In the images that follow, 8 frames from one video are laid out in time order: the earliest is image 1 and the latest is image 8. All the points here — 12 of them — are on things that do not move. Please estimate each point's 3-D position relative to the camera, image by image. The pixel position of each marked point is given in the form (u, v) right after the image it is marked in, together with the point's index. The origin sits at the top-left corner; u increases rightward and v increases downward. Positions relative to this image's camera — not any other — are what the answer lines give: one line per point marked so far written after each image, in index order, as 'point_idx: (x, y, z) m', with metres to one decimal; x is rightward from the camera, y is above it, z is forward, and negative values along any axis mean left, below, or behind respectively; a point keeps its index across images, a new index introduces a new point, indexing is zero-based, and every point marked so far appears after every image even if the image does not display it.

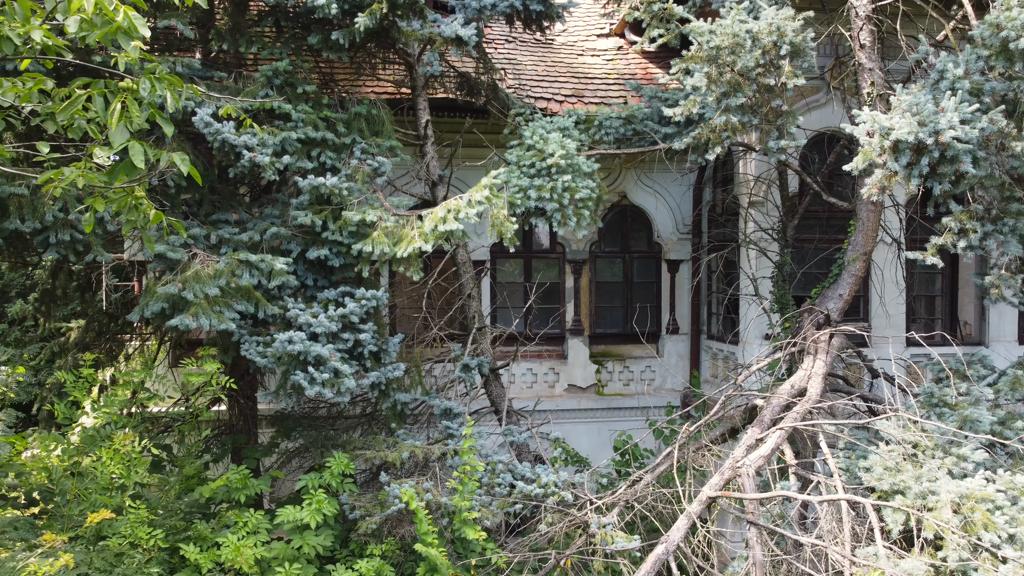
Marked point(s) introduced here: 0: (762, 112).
0: (+1.8, +1.3, +5.3) m
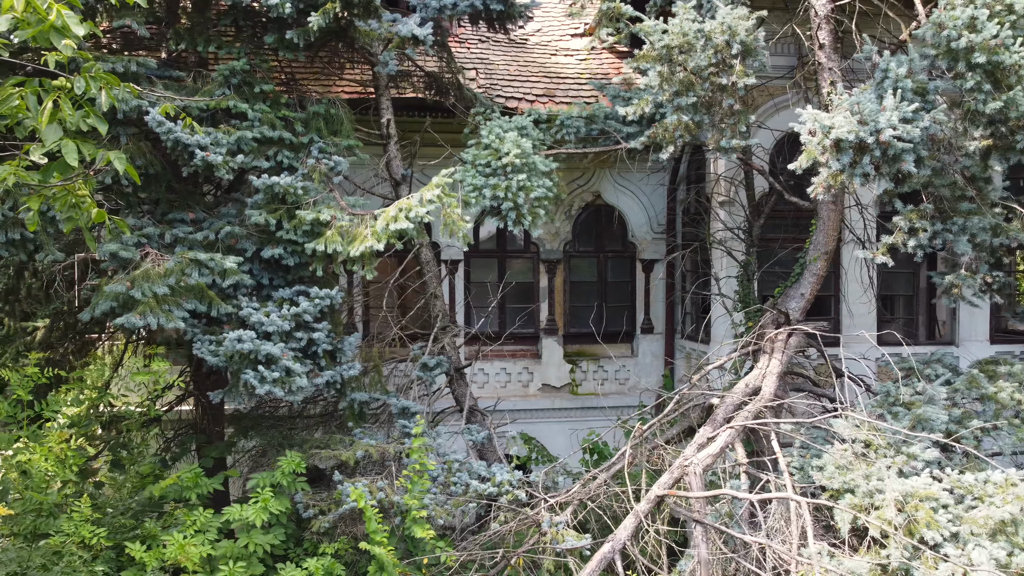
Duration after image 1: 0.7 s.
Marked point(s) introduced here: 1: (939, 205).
0: (+1.5, +1.3, +5.3) m
1: (+2.9, +0.6, +5.1) m
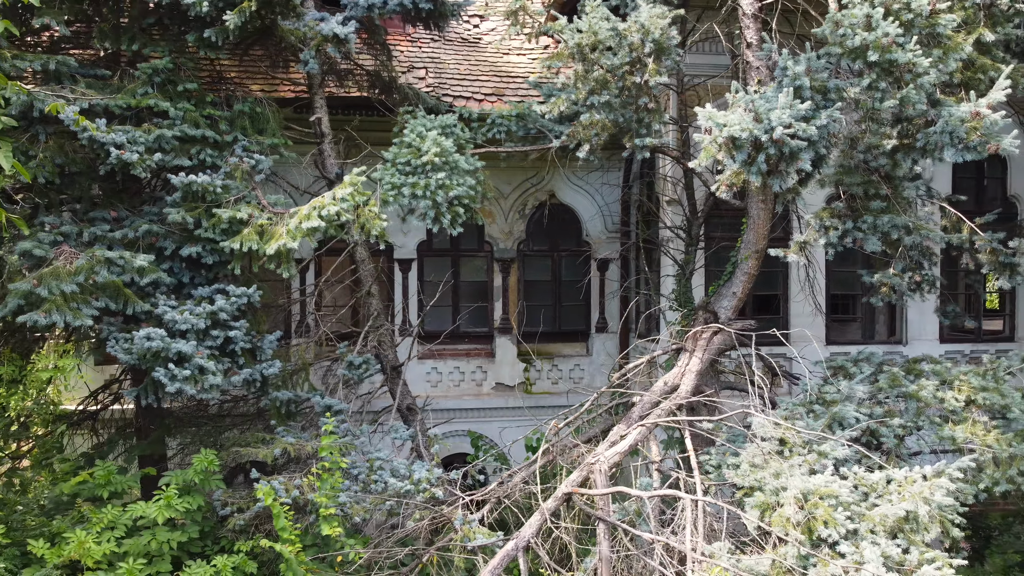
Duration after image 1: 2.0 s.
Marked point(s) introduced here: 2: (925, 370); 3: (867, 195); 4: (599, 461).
0: (+0.9, +1.3, +5.3) m
1: (+2.3, +0.6, +5.1) m
2: (+3.4, -0.7, +5.9) m
3: (+2.4, +0.6, +5.0) m
4: (+0.6, -1.1, +4.7) m
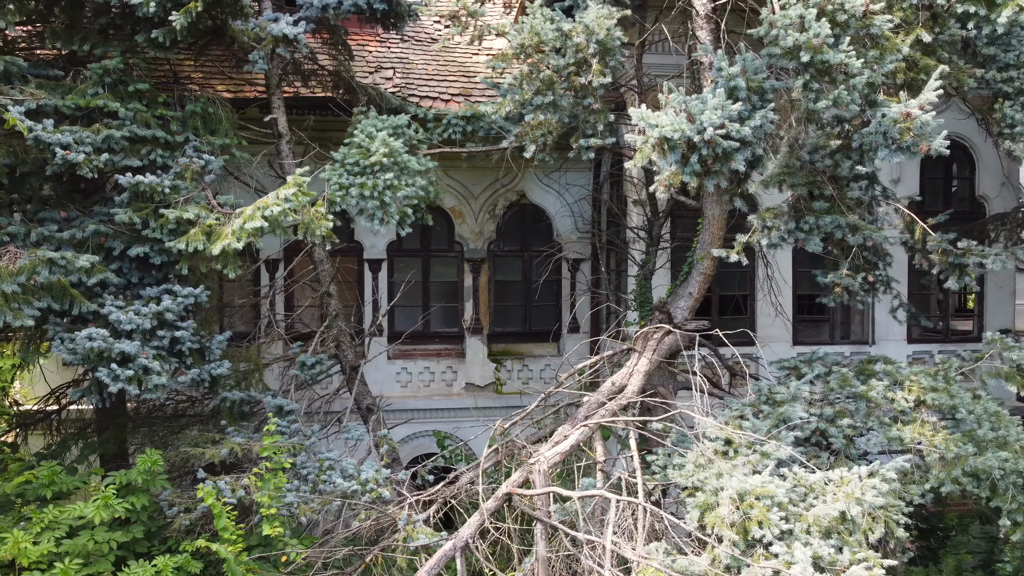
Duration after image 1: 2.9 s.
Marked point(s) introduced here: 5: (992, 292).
0: (+0.5, +1.3, +5.3) m
1: (+2.0, +0.6, +5.1) m
2: (+3.0, -0.7, +5.9) m
3: (+2.0, +0.6, +5.0) m
4: (+0.2, -1.1, +4.7) m
5: (+5.9, 0.0, +9.0) m
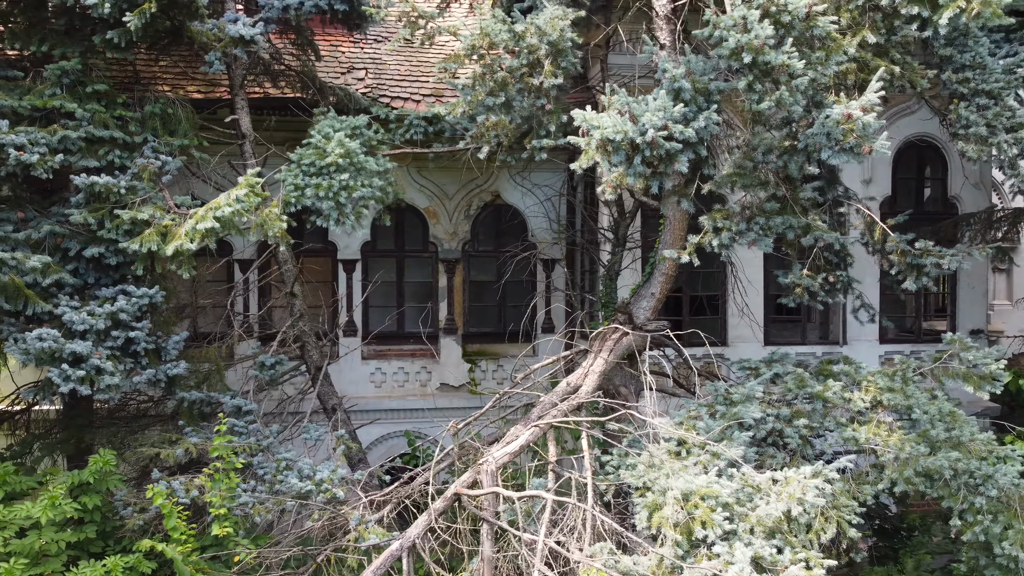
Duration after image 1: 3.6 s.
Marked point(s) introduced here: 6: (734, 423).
0: (+0.2, +1.3, +5.4) m
1: (+1.6, +0.6, +5.1) m
2: (+2.6, -0.7, +5.9) m
3: (+1.7, +0.6, +5.0) m
4: (-0.1, -1.1, +4.8) m
5: (+5.6, 0.0, +9.0) m
6: (+1.6, -1.0, +5.4) m
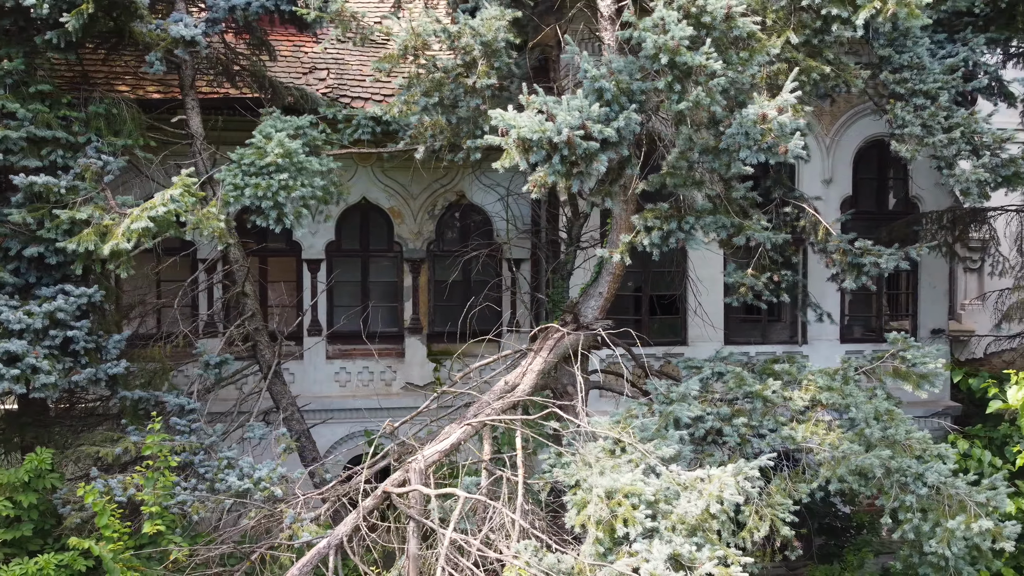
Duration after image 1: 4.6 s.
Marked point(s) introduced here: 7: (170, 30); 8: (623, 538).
0: (-0.3, +1.3, +5.4) m
1: (+1.2, +0.6, +5.1) m
2: (+2.2, -0.7, +6.0) m
3: (+1.2, +0.6, +5.0) m
4: (-0.6, -1.1, +4.8) m
5: (+5.1, 0.0, +9.1) m
6: (+1.2, -1.0, +5.4) m
7: (-2.6, +2.0, +5.6) m
8: (+0.7, -1.5, +4.4) m
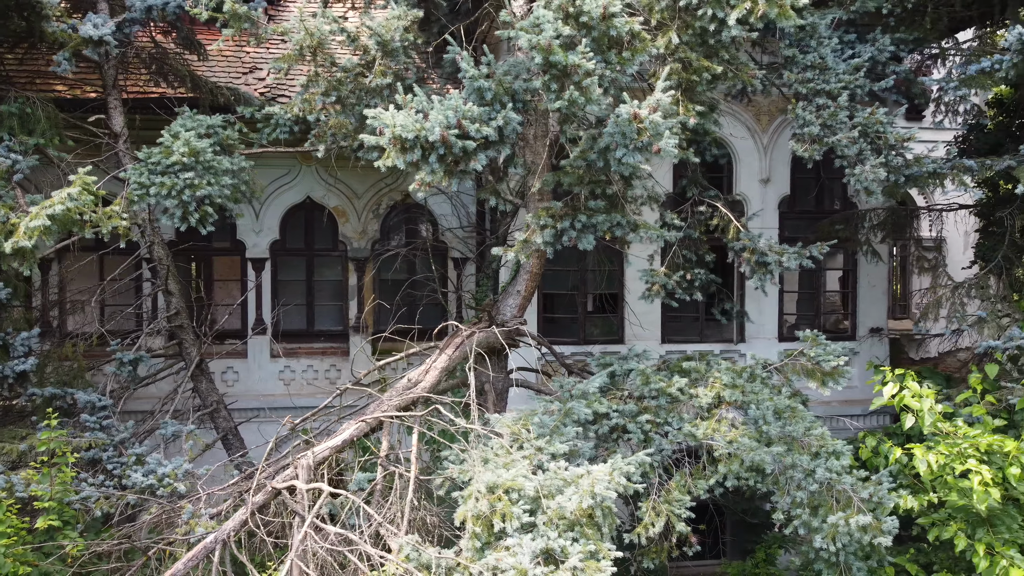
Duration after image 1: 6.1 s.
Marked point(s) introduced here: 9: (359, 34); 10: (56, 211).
0: (-1.0, +1.3, +5.4) m
1: (+0.4, +0.6, +5.1) m
2: (+1.4, -0.7, +6.0) m
3: (+0.5, +0.7, +5.1) m
4: (-1.3, -1.1, +4.8) m
5: (+4.4, 0.0, +9.1) m
6: (+0.5, -1.0, +5.4) m
7: (-3.3, +2.0, +5.6) m
8: (-0.1, -1.5, +4.4) m
9: (-1.1, +1.9, +5.4) m
10: (-3.1, +0.5, +5.0) m
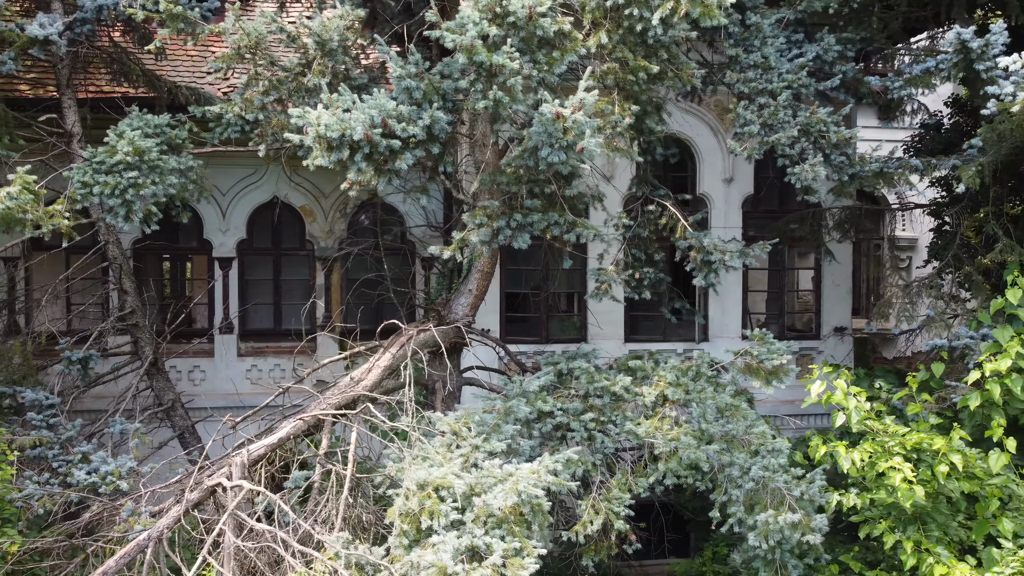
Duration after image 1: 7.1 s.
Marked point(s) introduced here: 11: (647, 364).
0: (-1.5, +1.3, +5.4) m
1: (0.0, +0.6, +5.2) m
2: (+1.0, -0.6, +6.0) m
3: (+0.1, +0.7, +5.1) m
4: (-1.8, -1.1, +4.8) m
5: (+4.0, 0.0, +9.1) m
6: (0.0, -1.0, +5.4) m
7: (-3.8, +2.0, +5.7) m
8: (-0.5, -1.5, +4.4) m
9: (-1.6, +1.9, +5.4) m
10: (-3.6, +0.5, +5.0) m
11: (+1.1, -0.6, +6.1) m
